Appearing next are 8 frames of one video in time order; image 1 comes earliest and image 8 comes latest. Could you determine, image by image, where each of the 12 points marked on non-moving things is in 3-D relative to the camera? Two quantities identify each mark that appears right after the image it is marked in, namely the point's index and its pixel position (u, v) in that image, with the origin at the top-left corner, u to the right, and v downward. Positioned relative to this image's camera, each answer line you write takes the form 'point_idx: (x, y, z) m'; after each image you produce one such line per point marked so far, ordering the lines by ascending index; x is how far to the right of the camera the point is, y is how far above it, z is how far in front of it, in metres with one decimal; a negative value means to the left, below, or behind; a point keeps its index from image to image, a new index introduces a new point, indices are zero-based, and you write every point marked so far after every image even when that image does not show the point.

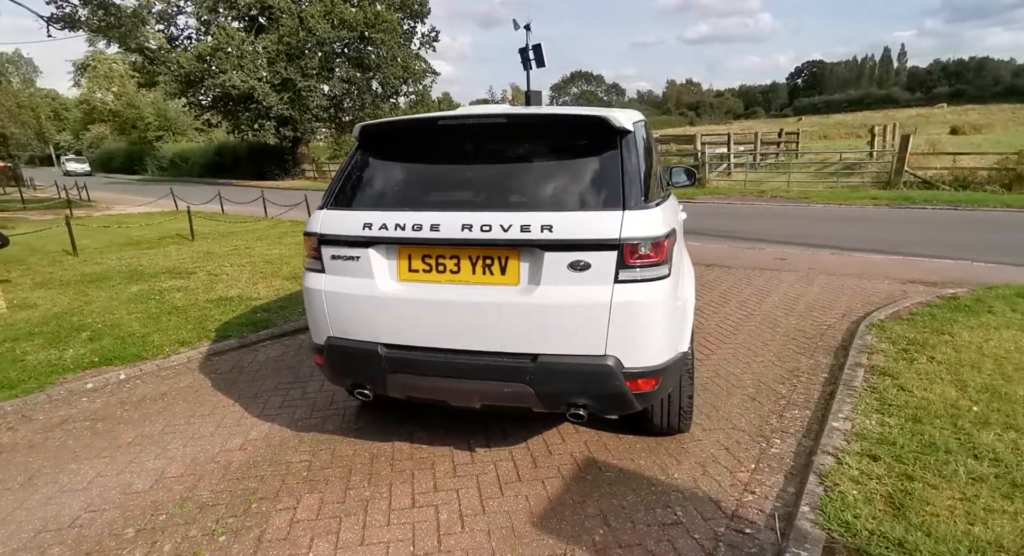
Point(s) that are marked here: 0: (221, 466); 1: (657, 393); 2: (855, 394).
0: (-1.5, -1.0, +2.8) m
1: (+0.6, -0.5, +2.5) m
2: (+2.2, -0.8, +3.5) m
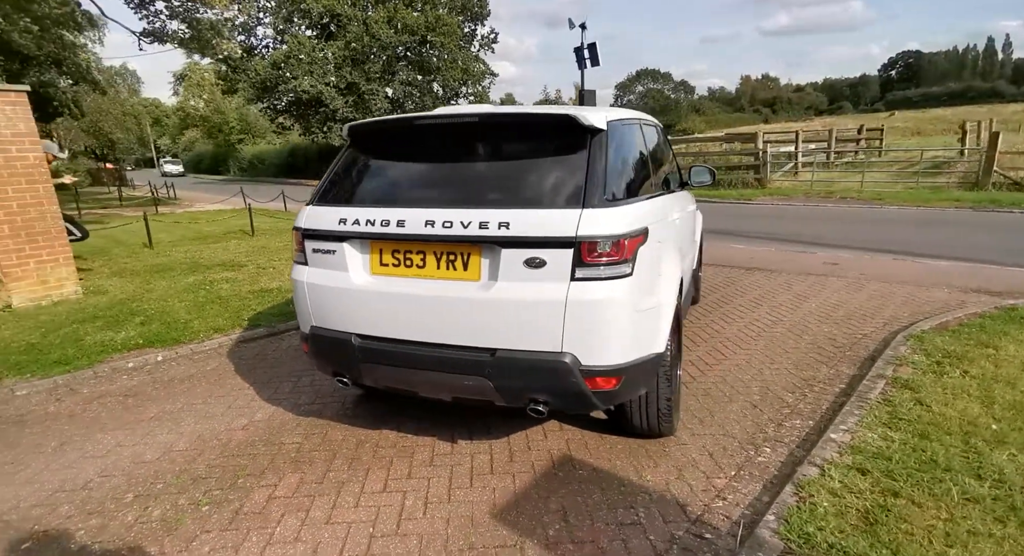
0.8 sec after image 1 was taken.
0: (-1.7, -0.9, +3.1) m
1: (+0.5, -0.5, +2.4) m
2: (+2.2, -0.8, +3.3) m
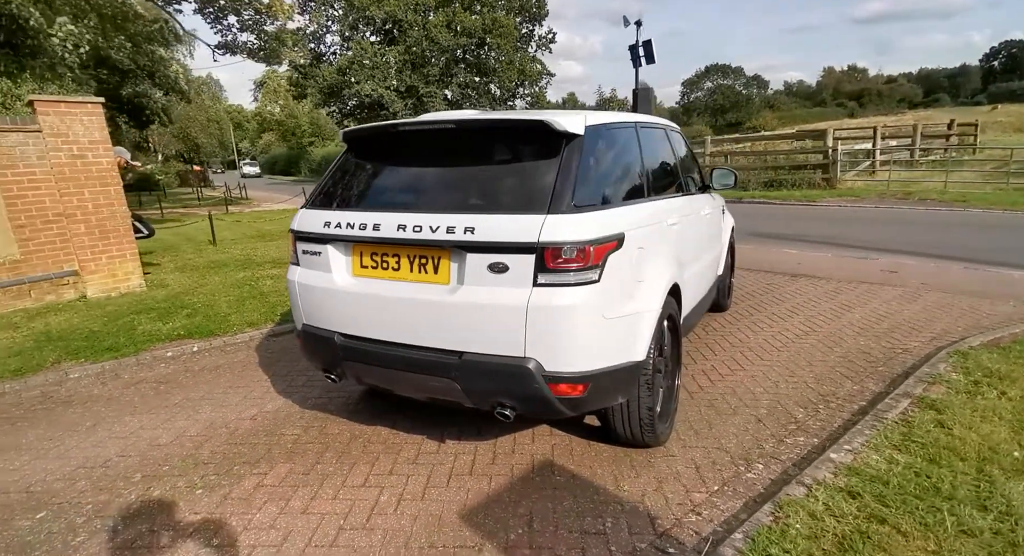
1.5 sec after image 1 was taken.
0: (-1.7, -0.9, +3.3) m
1: (+0.3, -0.5, +2.4) m
2: (+2.1, -0.8, +3.1) m
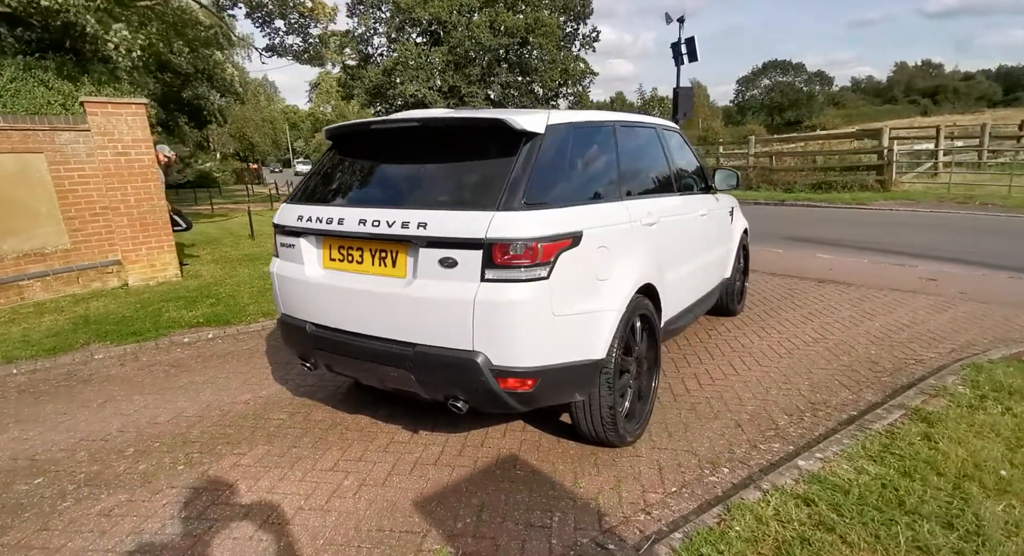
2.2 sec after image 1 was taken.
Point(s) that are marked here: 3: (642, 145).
0: (-1.9, -0.9, +3.5) m
1: (+0.1, -0.5, +2.4) m
2: (+1.9, -0.9, +3.0) m
3: (+0.9, +0.9, +3.7) m
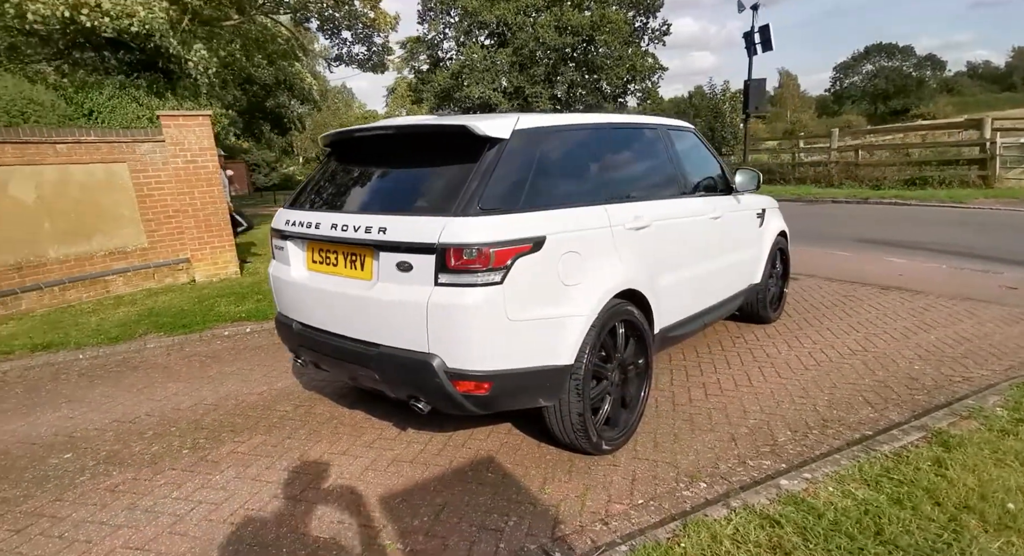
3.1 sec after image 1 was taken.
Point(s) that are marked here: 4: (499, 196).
0: (-1.9, -0.9, +3.7) m
1: (-0.1, -0.6, +2.5) m
2: (+1.8, -0.9, +2.8) m
3: (+0.9, +0.9, +3.6) m
4: (0.0, +0.4, +2.5) m
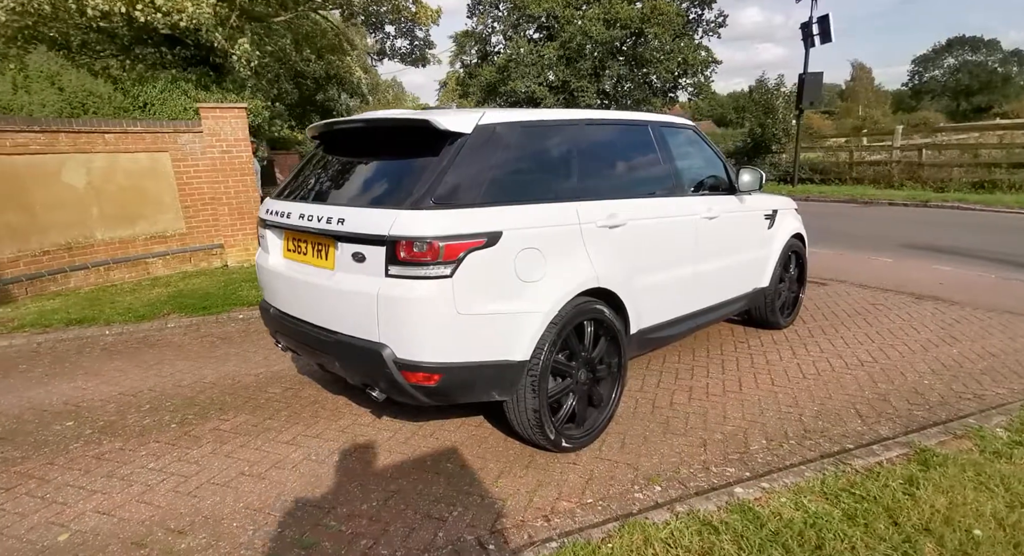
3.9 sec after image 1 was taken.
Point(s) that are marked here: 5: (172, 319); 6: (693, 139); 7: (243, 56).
0: (-2.0, -0.8, +3.9) m
1: (-0.3, -0.5, +2.5) m
2: (+1.6, -1.0, +2.7) m
3: (+0.8, +0.9, +3.5) m
4: (-0.2, +0.4, +2.5) m
5: (-3.5, -0.4, +5.6) m
6: (+1.3, +1.1, +4.1) m
7: (-5.7, +4.7, +11.5) m
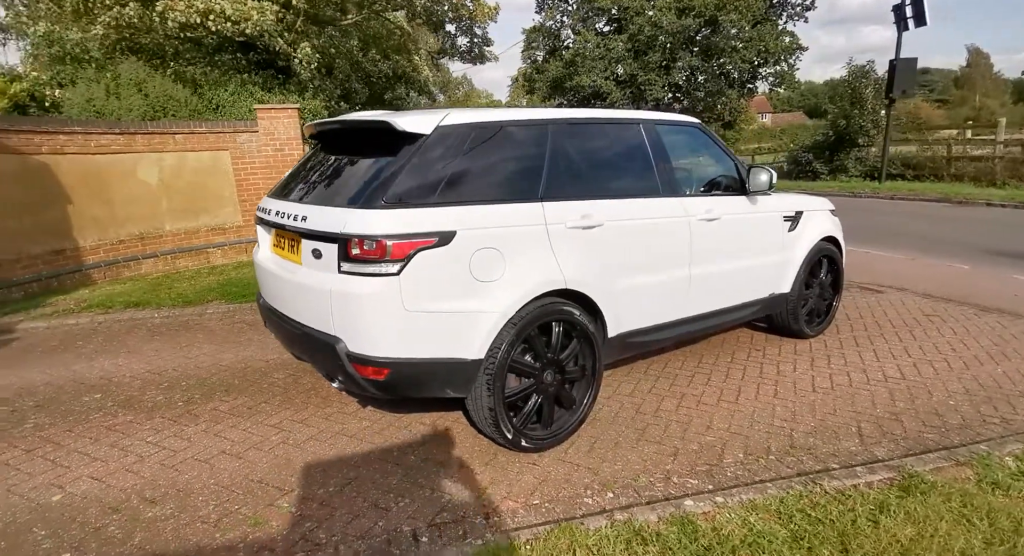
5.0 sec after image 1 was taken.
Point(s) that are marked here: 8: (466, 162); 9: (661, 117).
0: (-2.1, -0.7, +4.2) m
1: (-0.5, -0.5, +2.6) m
2: (+1.3, -1.0, +2.5) m
3: (+0.7, +0.9, +3.5) m
4: (-0.5, +0.4, +2.6) m
5: (-3.3, -0.3, +6.0) m
6: (+1.3, +1.0, +3.9) m
7: (-4.6, +4.9, +12.2) m
8: (-0.4, +0.5, +2.6) m
9: (+1.0, +1.1, +3.8) m
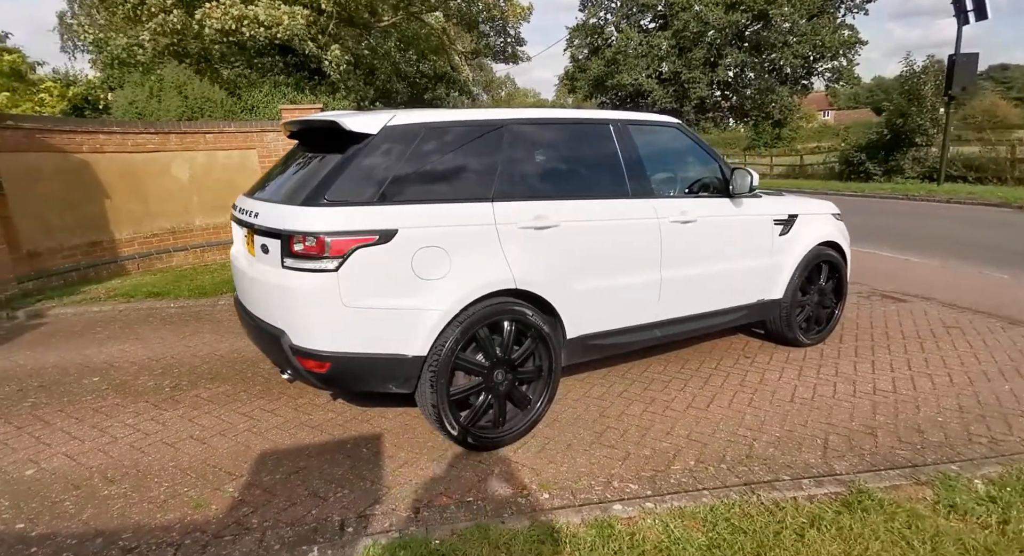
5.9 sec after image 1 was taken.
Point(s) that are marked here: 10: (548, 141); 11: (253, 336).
0: (-2.3, -0.6, +4.4) m
1: (-0.8, -0.5, +2.7) m
2: (+1.0, -1.0, +2.4) m
3: (+0.5, +0.9, +3.4) m
4: (-0.7, +0.4, +2.6) m
5: (-3.4, -0.2, +6.3) m
6: (+1.2, +1.0, +3.9) m
7: (-4.1, +5.0, +12.5) m
8: (-0.7, +0.5, +2.7) m
9: (+0.8, +1.1, +3.7) m
10: (+0.1, +0.8, +3.2) m
11: (-1.5, -0.3, +3.1) m
